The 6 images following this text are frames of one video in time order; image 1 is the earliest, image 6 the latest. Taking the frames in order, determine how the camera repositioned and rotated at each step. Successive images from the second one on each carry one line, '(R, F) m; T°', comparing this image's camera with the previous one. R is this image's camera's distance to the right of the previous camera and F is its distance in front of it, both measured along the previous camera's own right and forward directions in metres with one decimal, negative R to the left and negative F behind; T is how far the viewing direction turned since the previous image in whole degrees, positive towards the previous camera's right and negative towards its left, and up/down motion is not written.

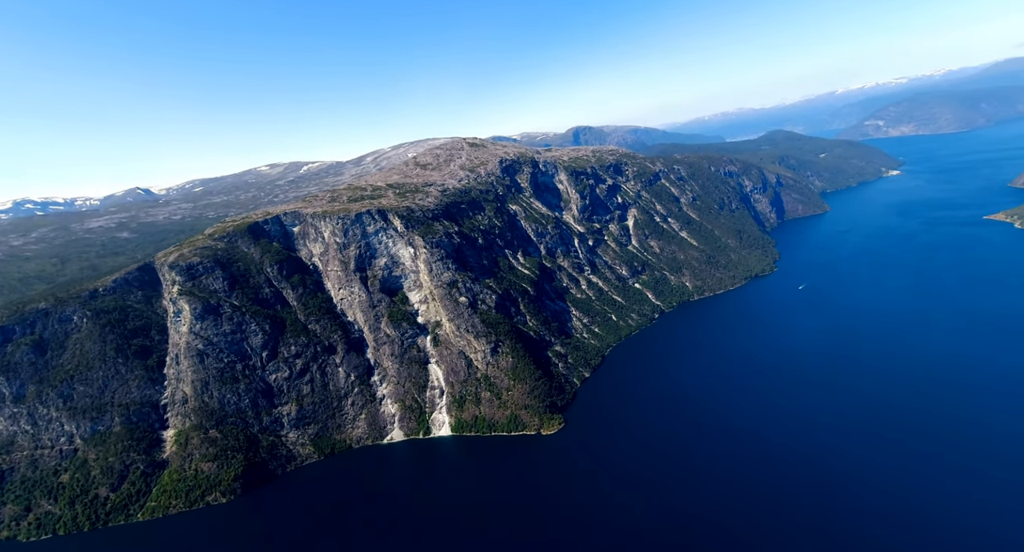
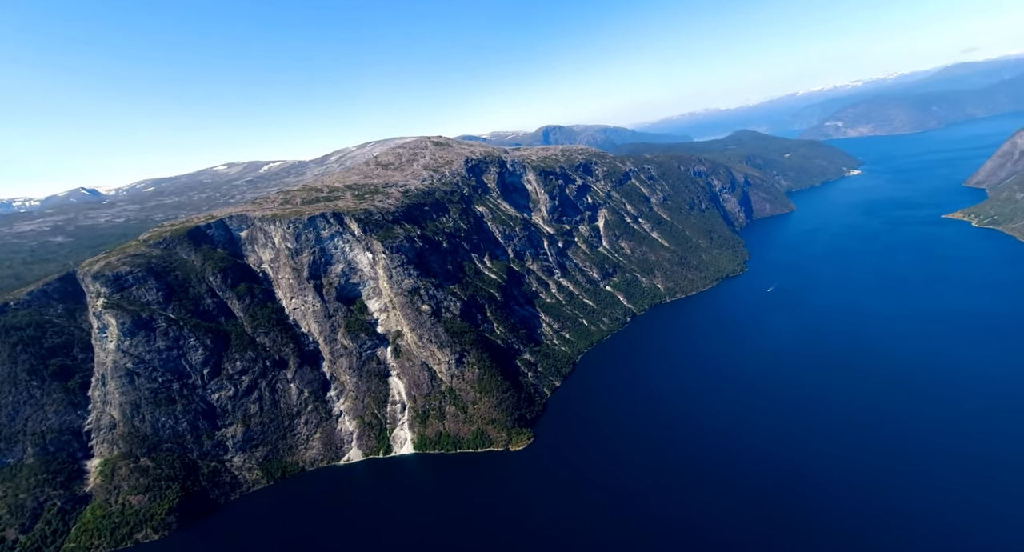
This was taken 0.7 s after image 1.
(+1.6, +5.3) m; +3°
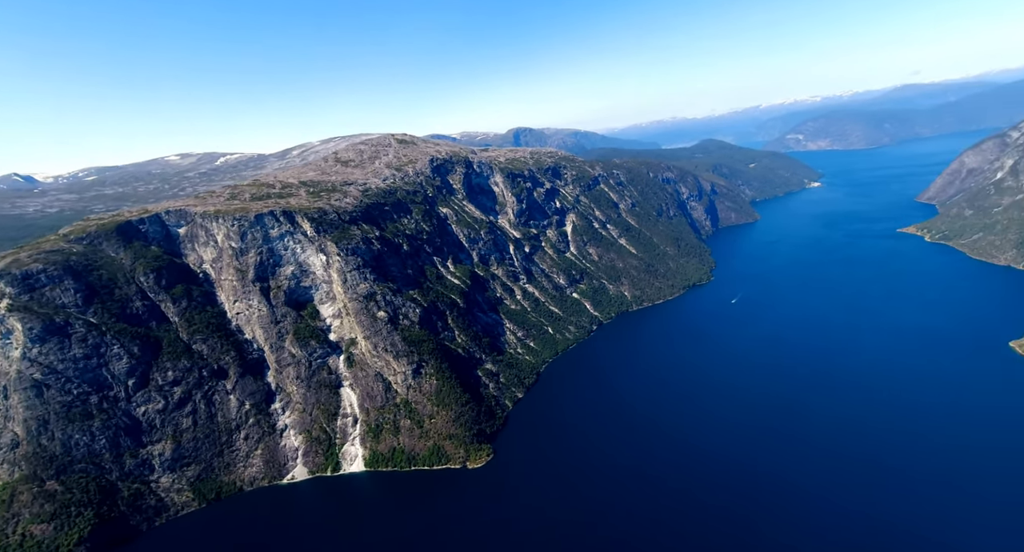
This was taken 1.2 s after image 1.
(+1.0, +4.7) m; +4°
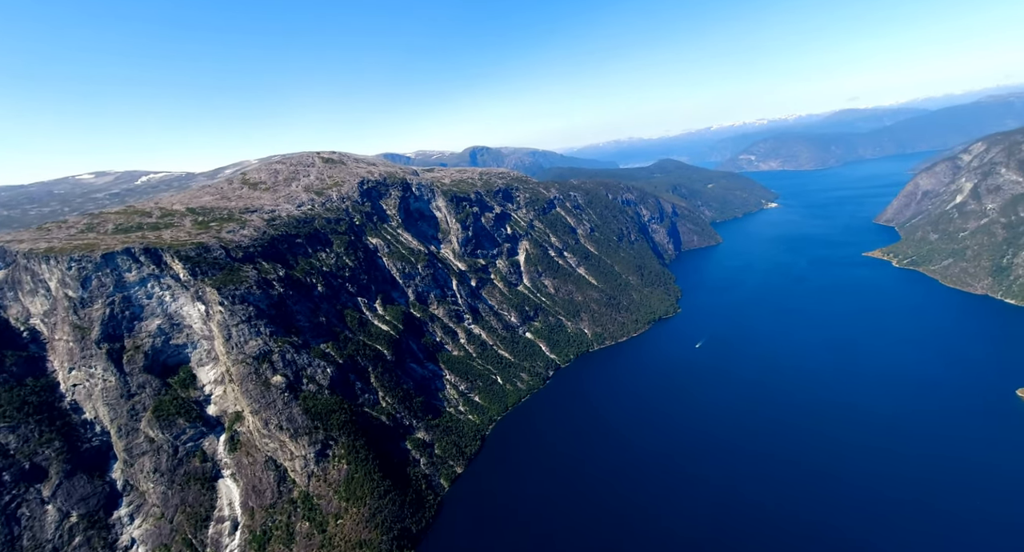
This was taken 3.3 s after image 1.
(+4.7, +18.2) m; +4°
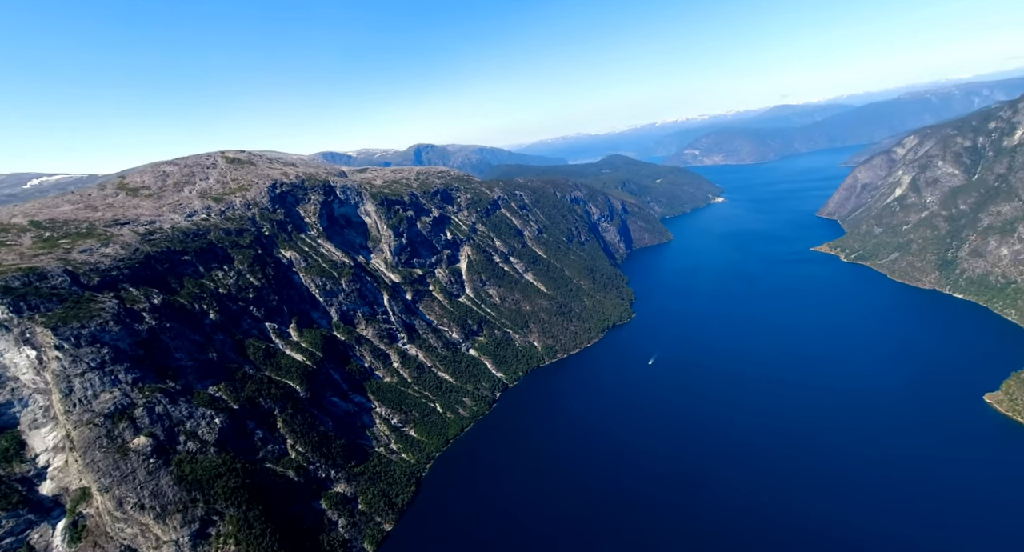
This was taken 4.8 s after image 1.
(+3.3, +12.5) m; +5°
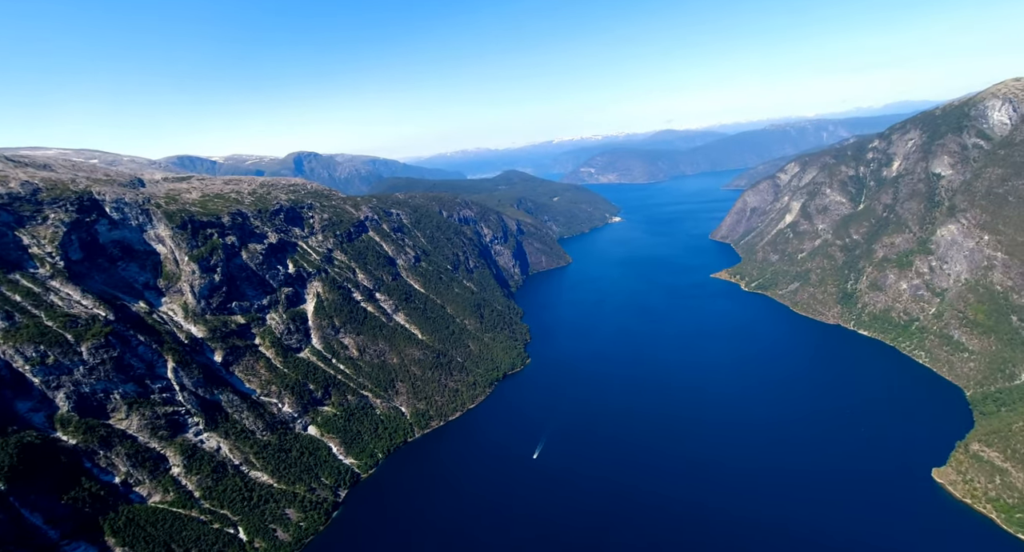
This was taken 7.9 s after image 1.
(+8.3, +26.8) m; +11°
